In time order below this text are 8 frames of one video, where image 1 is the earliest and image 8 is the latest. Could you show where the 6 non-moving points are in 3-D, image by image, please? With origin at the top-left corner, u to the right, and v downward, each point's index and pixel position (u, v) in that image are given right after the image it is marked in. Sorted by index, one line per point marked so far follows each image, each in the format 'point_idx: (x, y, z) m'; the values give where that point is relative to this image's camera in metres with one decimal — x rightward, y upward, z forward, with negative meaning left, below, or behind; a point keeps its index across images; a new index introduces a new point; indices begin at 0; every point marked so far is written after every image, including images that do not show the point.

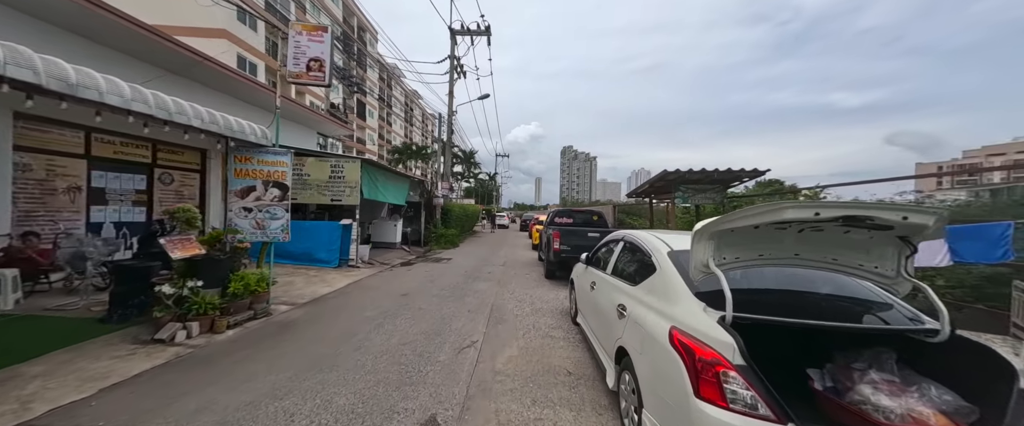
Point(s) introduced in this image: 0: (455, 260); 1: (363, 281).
0: (-2.6, -2.1, +13.9) m
1: (-4.4, -2.0, +9.2) m
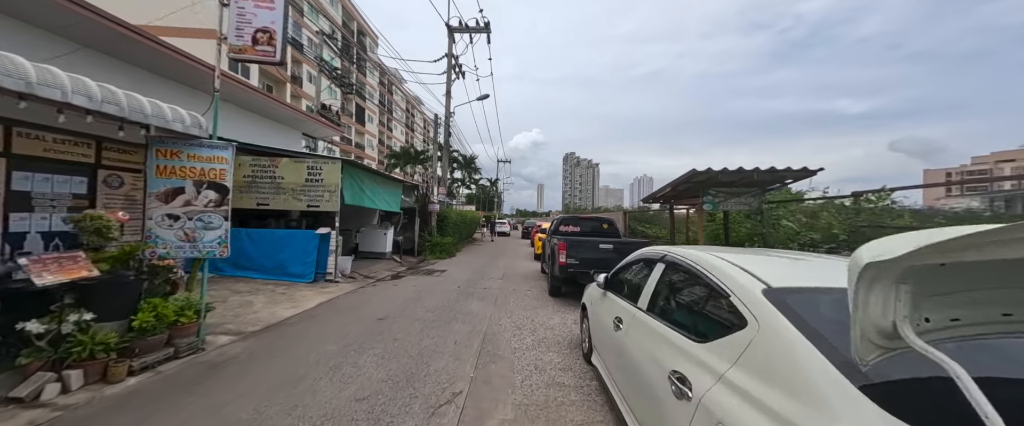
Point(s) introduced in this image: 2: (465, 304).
0: (-2.6, -2.4, +12.6) m
1: (-4.4, -2.2, +7.9) m
2: (-1.2, -2.3, +7.8) m
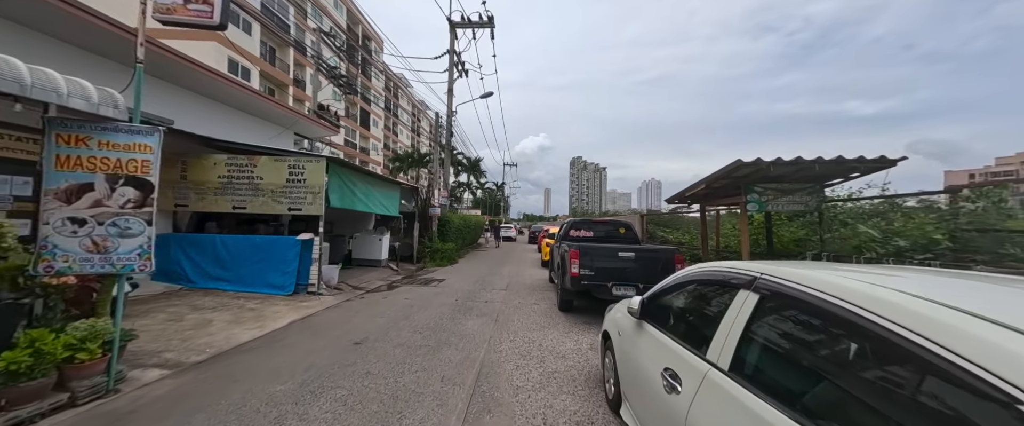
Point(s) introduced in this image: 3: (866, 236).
0: (-2.4, -2.5, +11.5) m
1: (-4.3, -2.3, +6.9) m
2: (-1.1, -2.3, +6.7) m
3: (+5.9, -0.4, +5.3) m
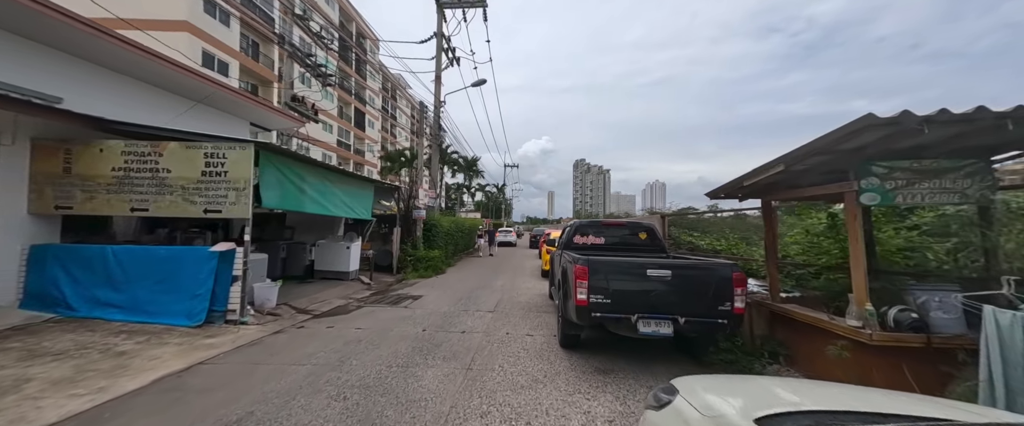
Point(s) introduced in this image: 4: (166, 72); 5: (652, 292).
0: (-2.6, -2.6, +9.4) m
1: (-4.6, -2.3, +4.8) m
2: (-1.4, -2.3, +4.6) m
3: (+5.6, -0.3, +3.1) m
4: (-9.6, +3.9, +8.9) m
5: (+2.0, -1.1, +4.5) m
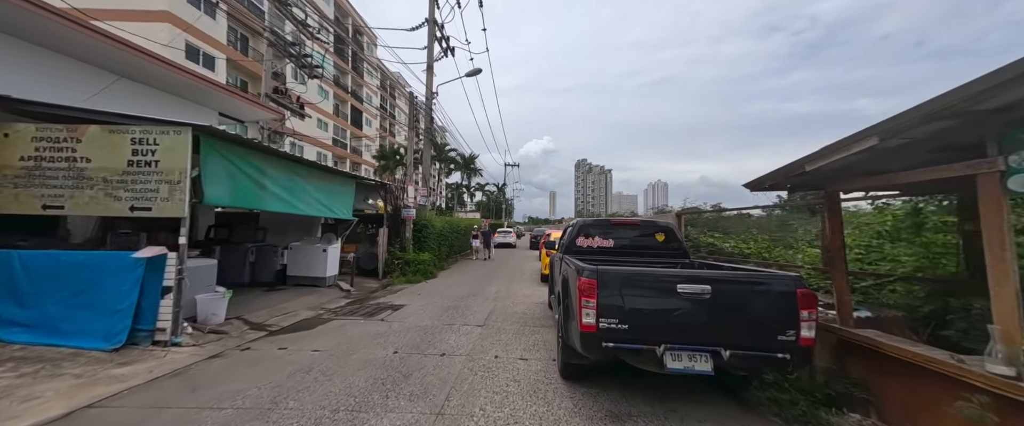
0: (-2.8, -2.5, +8.3) m
1: (-4.8, -2.3, +3.7) m
2: (-1.6, -2.3, +3.5) m
3: (+5.4, -0.2, +2.0) m
4: (-9.7, +3.9, +7.8) m
5: (+1.8, -1.1, +3.3) m
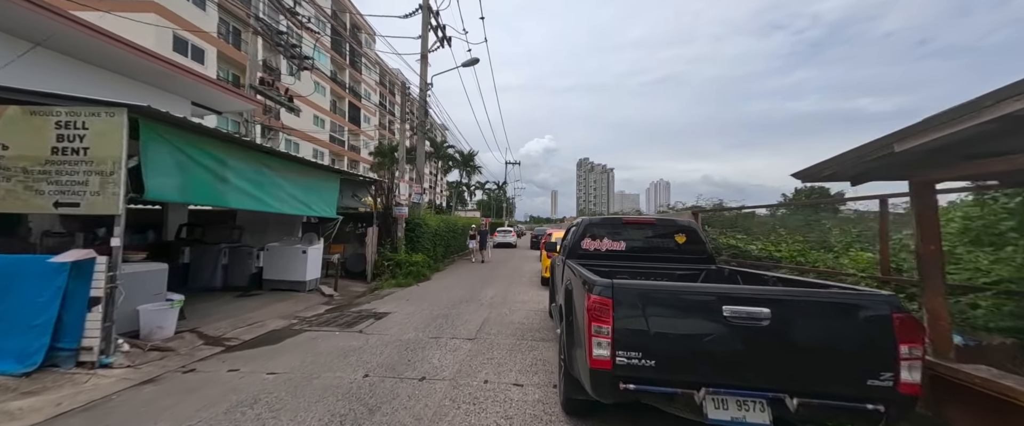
0: (-2.9, -2.5, +7.5) m
1: (-4.9, -2.2, +2.9) m
2: (-1.7, -2.2, +2.6) m
3: (+5.3, -0.2, +1.1) m
4: (-9.8, +4.0, +6.9) m
5: (+1.7, -1.0, +2.5) m
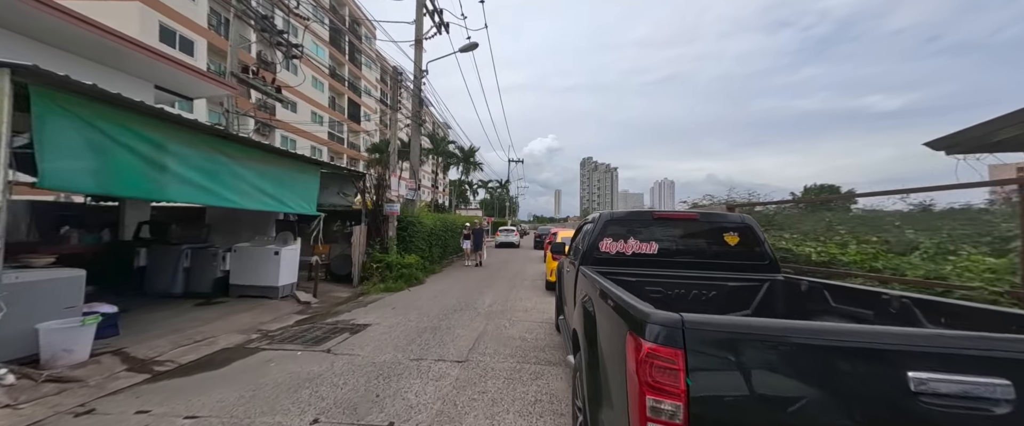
0: (-2.9, -2.4, +6.4) m
1: (-5.0, -2.1, +1.8) m
2: (-1.7, -2.2, +1.5) m
3: (+5.2, -0.1, -0.1) m
4: (-9.8, +4.1, +5.9) m
5: (+1.7, -0.9, +1.3) m
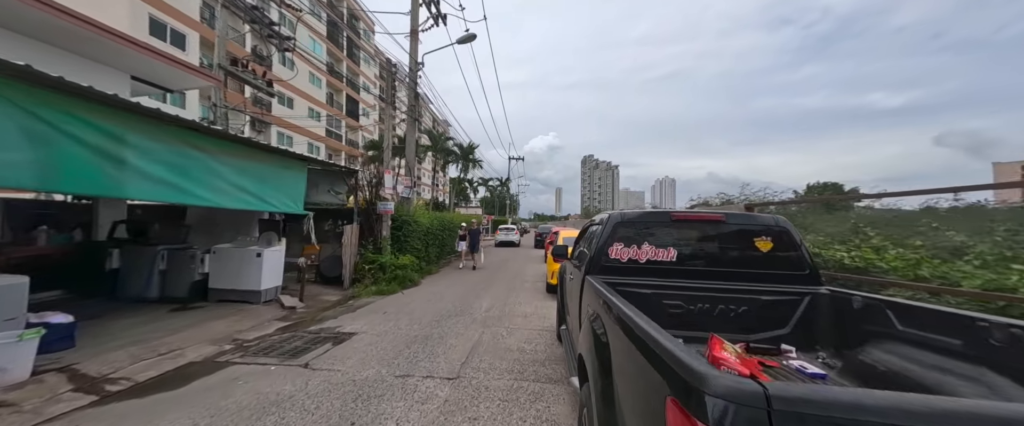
0: (-2.9, -2.4, +5.9) m
1: (-5.0, -2.2, +1.3) m
2: (-1.8, -2.2, +1.0) m
3: (+5.1, -0.2, -0.7) m
4: (-9.9, +4.1, +5.4) m
5: (+1.6, -1.0, +0.8) m
